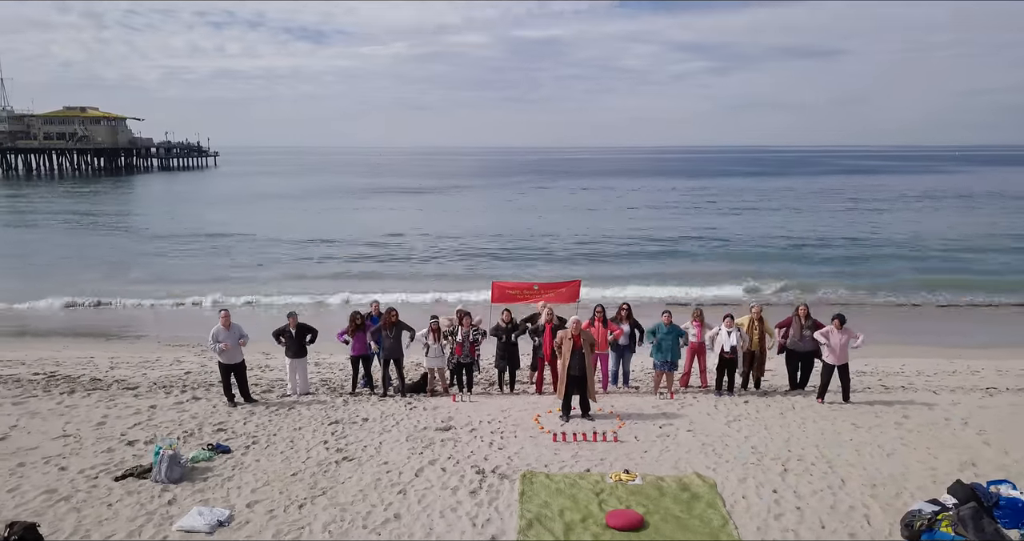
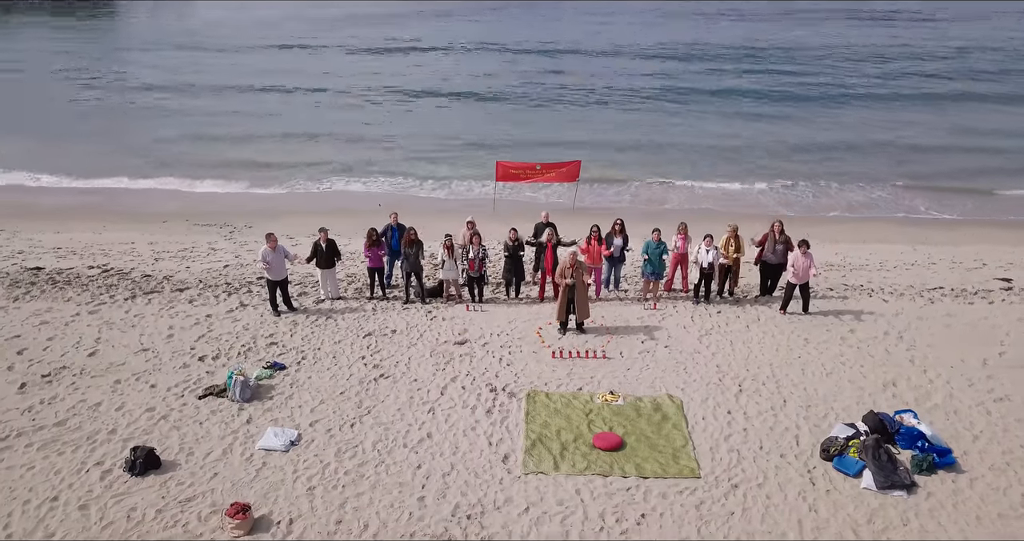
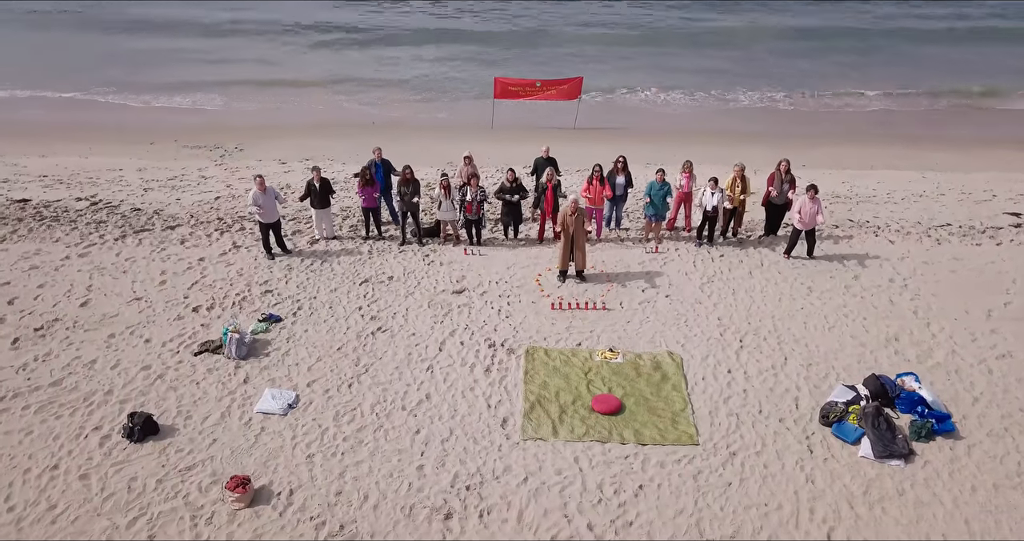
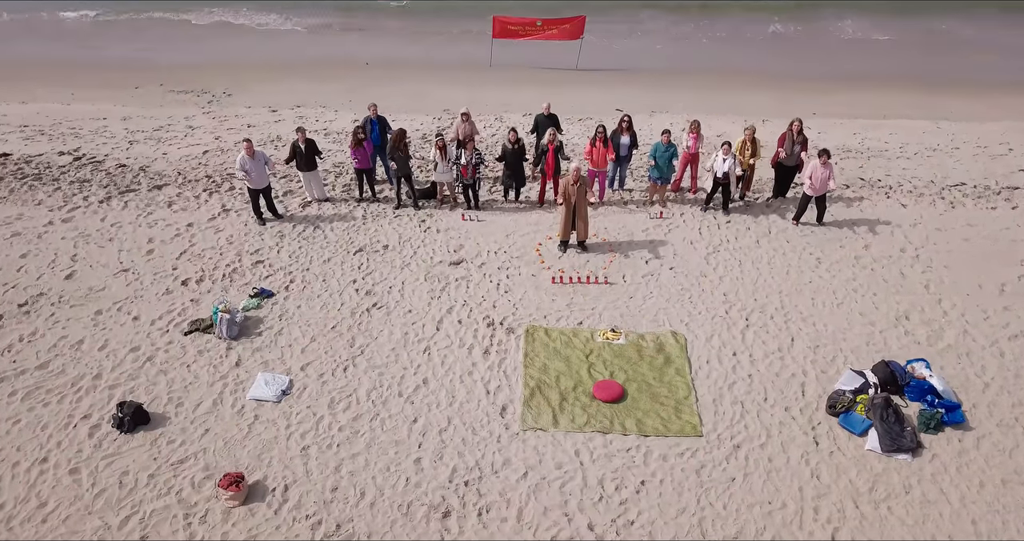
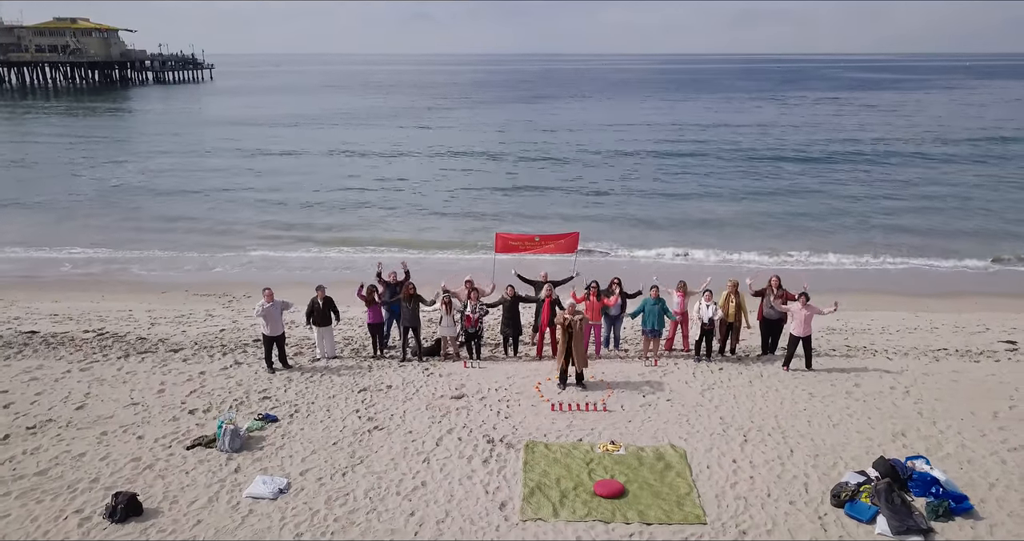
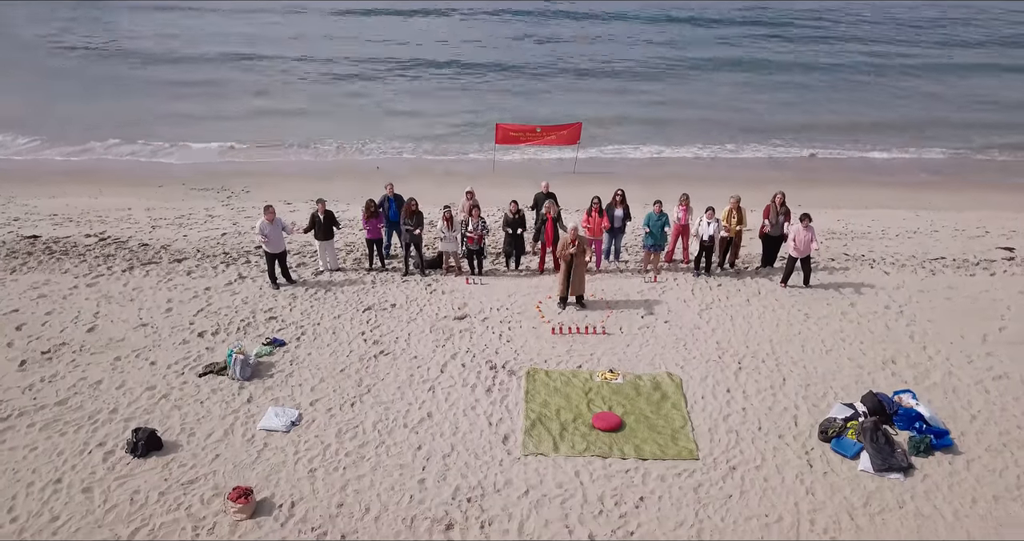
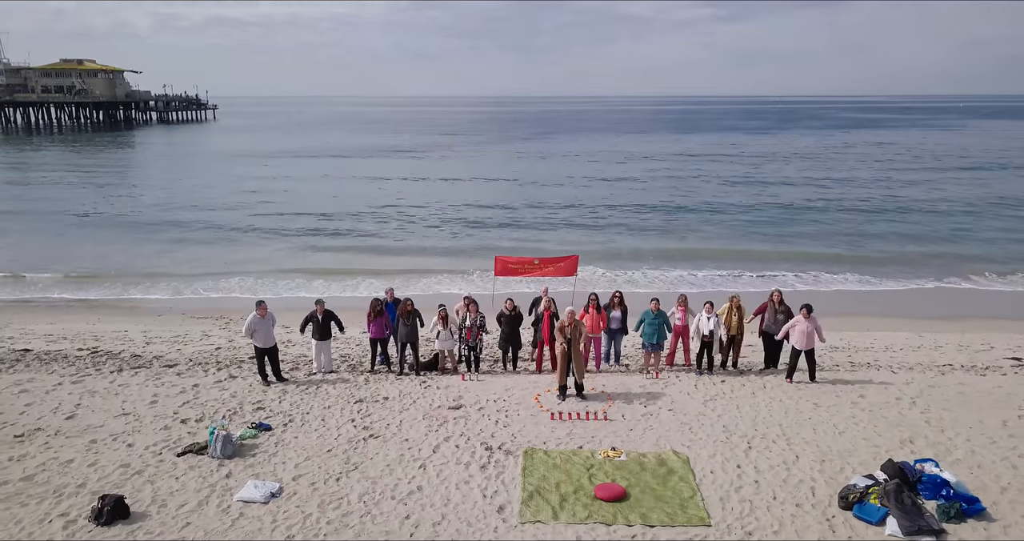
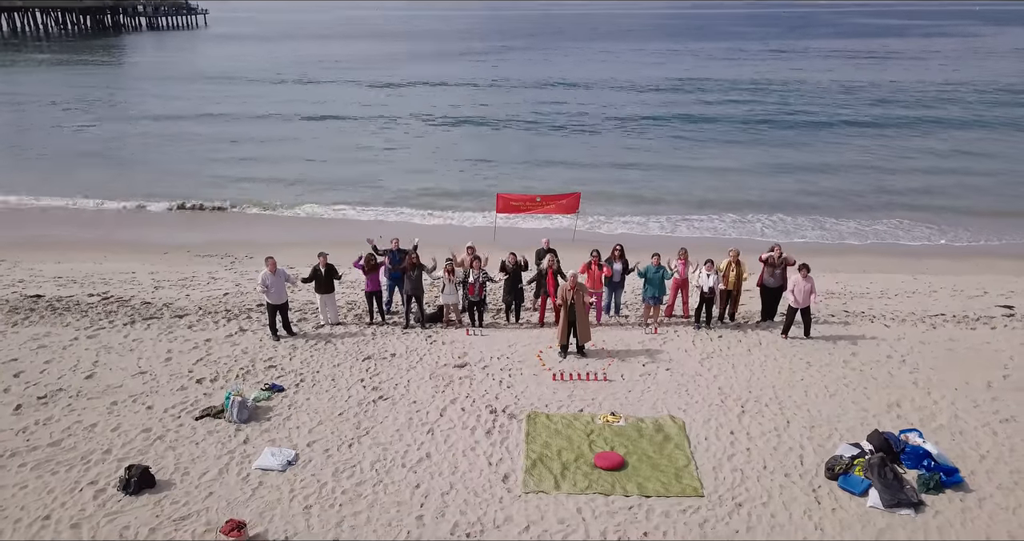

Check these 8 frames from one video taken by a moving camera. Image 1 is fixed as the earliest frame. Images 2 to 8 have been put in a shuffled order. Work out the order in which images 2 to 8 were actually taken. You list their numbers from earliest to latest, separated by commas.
7, 5, 8, 2, 6, 3, 4
